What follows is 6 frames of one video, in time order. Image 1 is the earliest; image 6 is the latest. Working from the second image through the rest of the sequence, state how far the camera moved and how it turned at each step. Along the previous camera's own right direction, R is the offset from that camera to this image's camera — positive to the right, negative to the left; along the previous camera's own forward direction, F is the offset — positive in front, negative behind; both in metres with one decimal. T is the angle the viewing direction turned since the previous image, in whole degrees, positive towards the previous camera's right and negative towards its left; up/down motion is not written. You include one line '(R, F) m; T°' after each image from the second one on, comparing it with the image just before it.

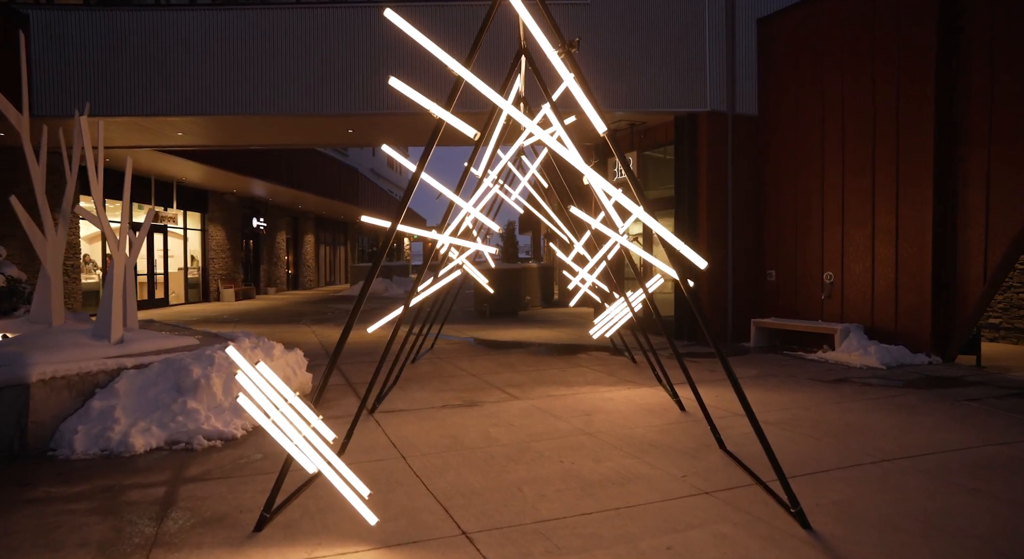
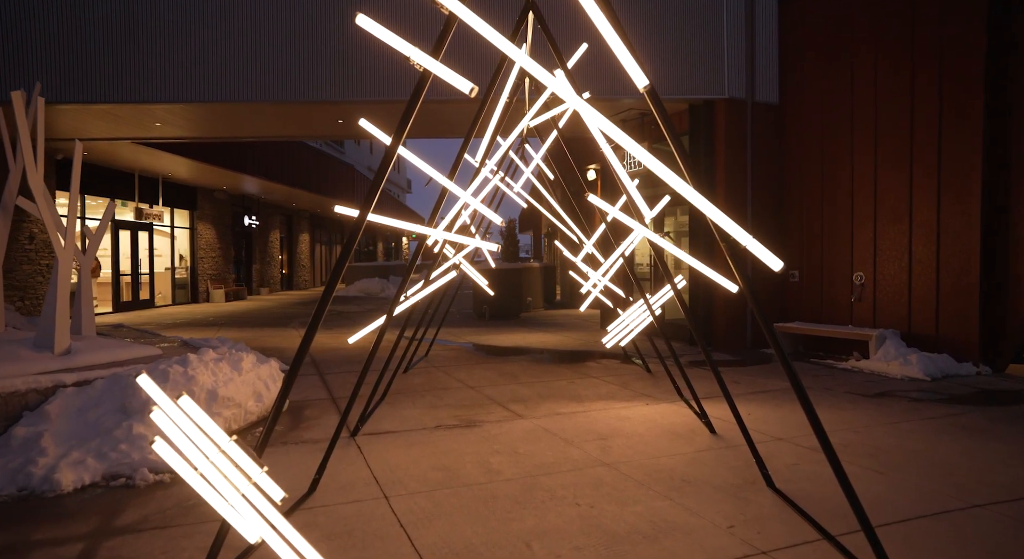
(0.0, +0.9) m; 0°
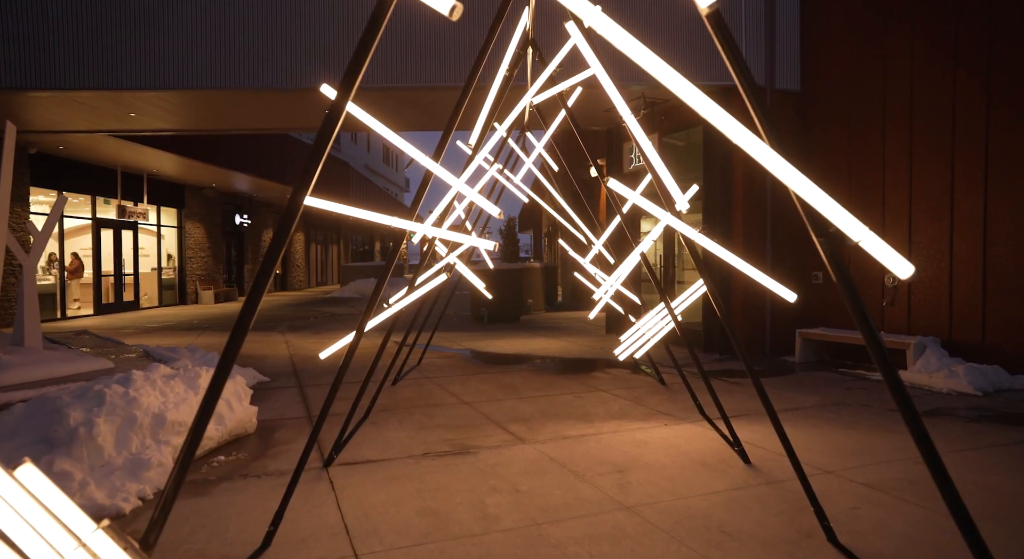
(0.0, +0.9) m; 0°
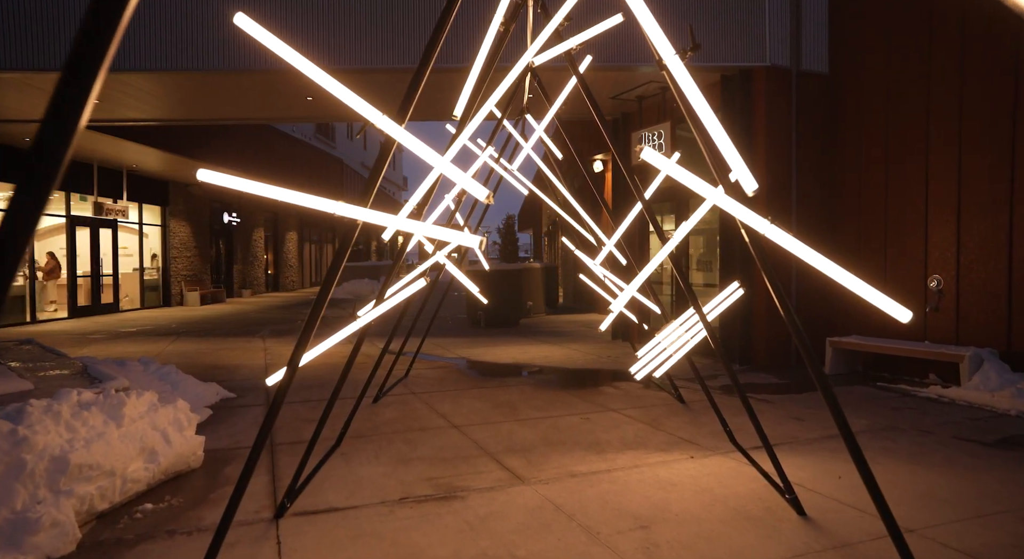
(0.0, +1.0) m; 0°
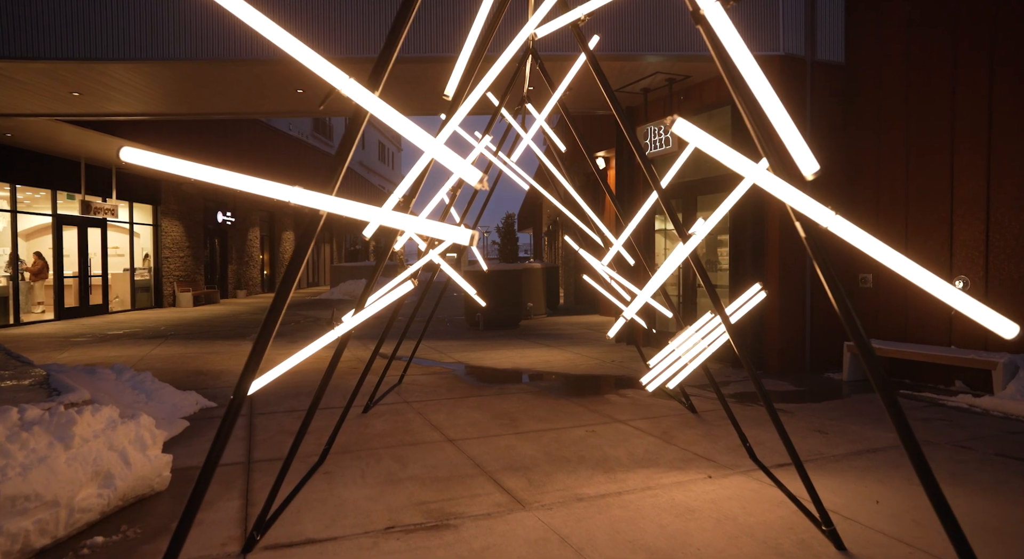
(0.0, +0.5) m; 0°
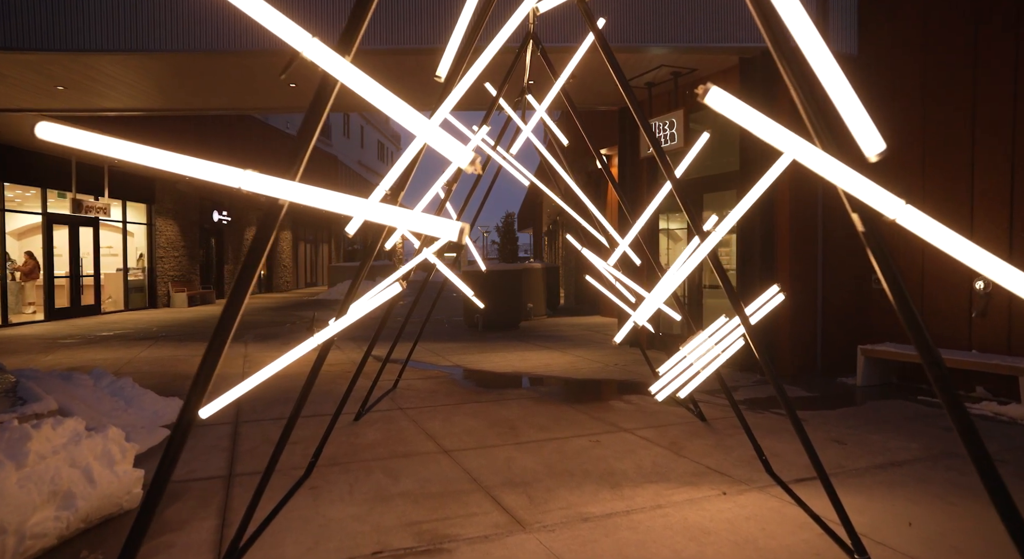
(0.0, +0.3) m; 0°
